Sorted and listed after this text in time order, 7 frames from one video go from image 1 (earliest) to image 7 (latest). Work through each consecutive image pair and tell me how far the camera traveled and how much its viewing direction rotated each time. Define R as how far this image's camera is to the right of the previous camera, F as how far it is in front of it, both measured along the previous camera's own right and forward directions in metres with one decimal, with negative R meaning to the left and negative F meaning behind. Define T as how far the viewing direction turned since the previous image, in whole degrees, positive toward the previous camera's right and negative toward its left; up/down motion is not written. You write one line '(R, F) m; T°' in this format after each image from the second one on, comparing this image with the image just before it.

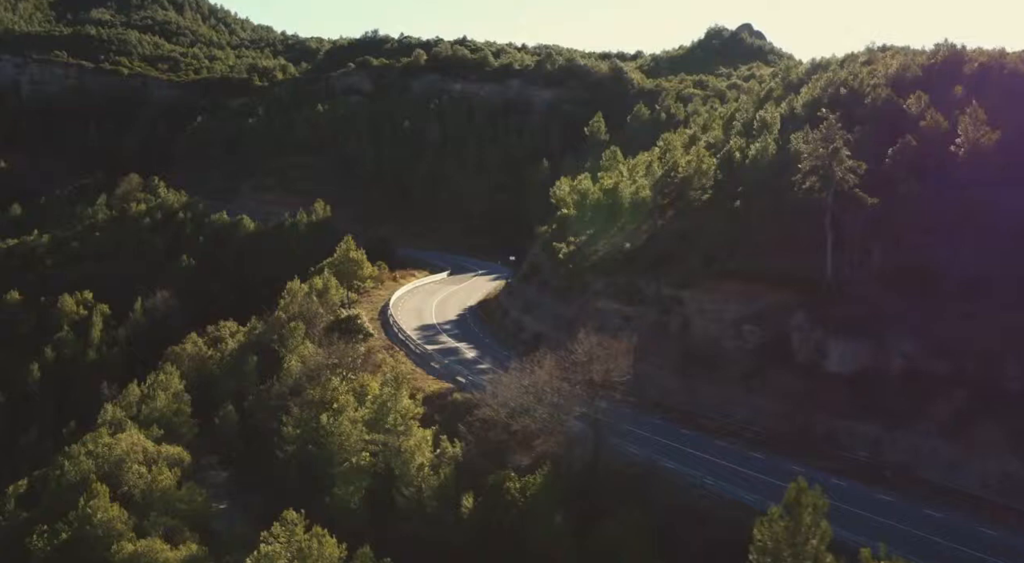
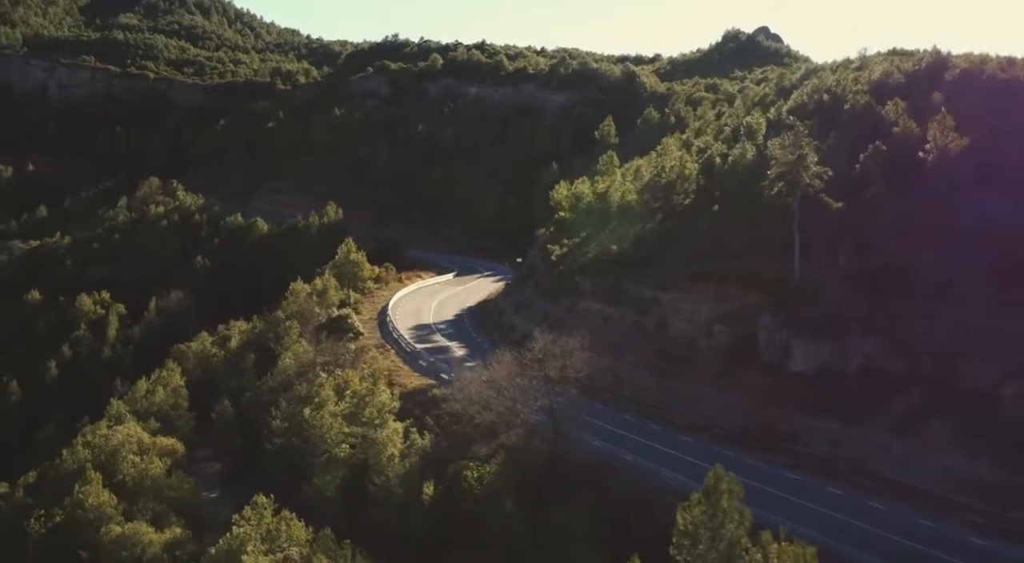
(+1.7, -1.5) m; -2°
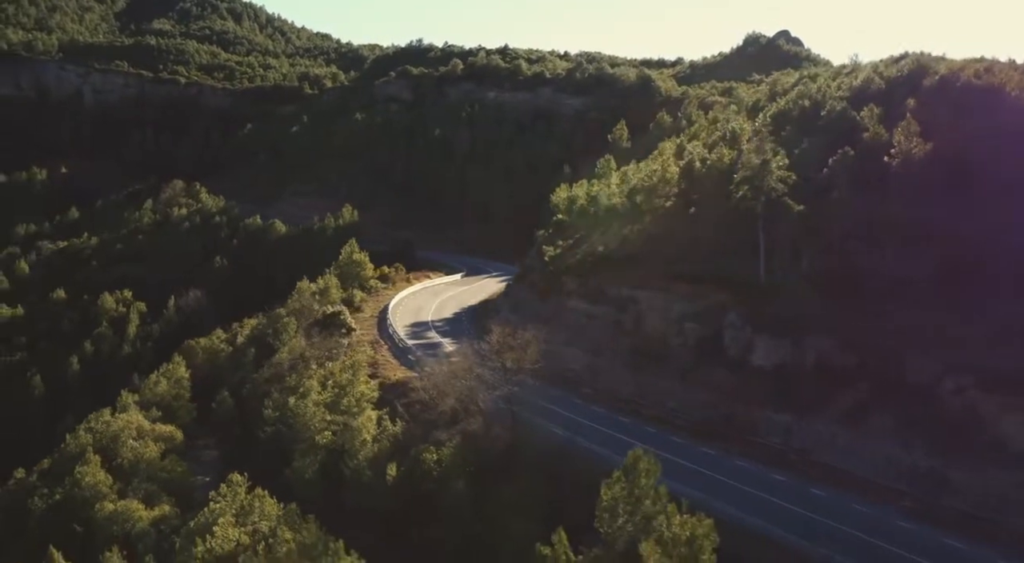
(+2.0, -2.0) m; -2°
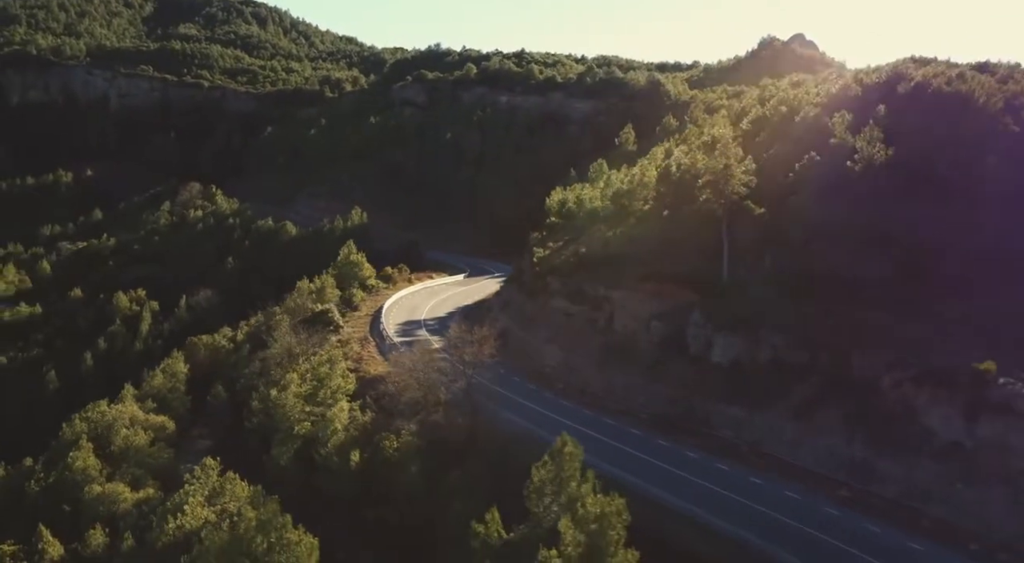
(+2.0, -1.9) m; -2°
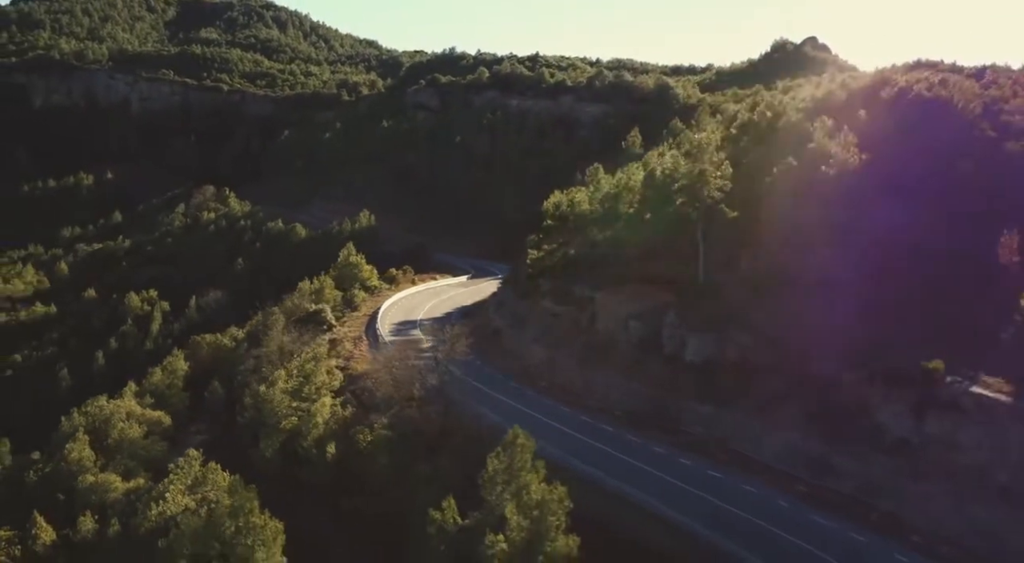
(+1.6, -1.4) m; -1°
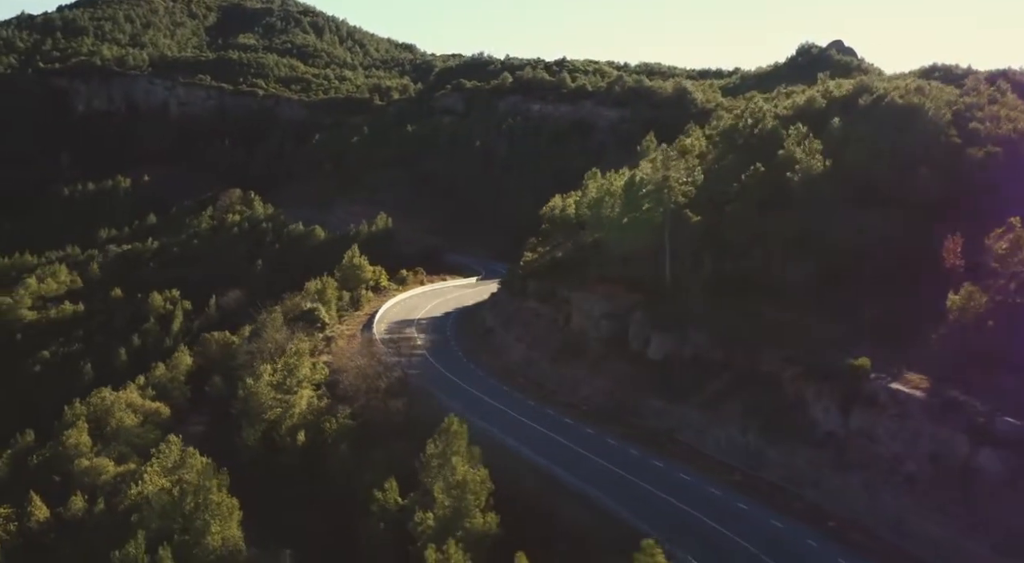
(+2.7, -2.2) m; -2°
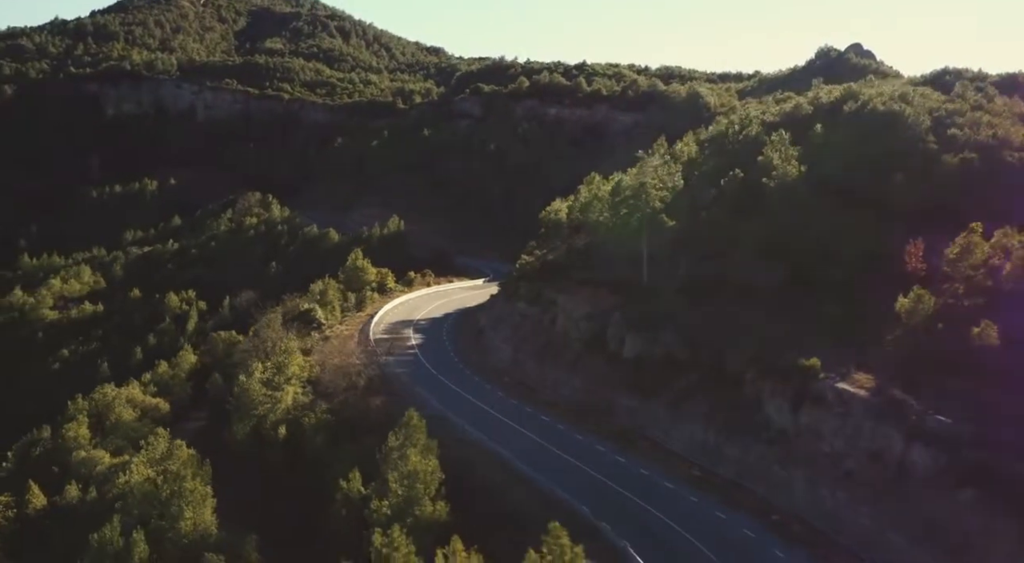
(+2.1, -1.6) m; -2°
